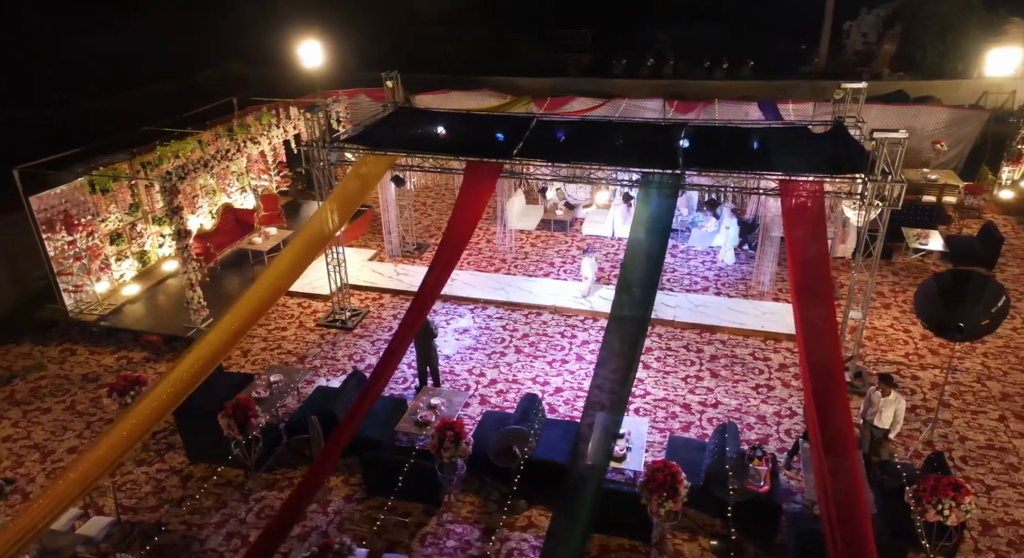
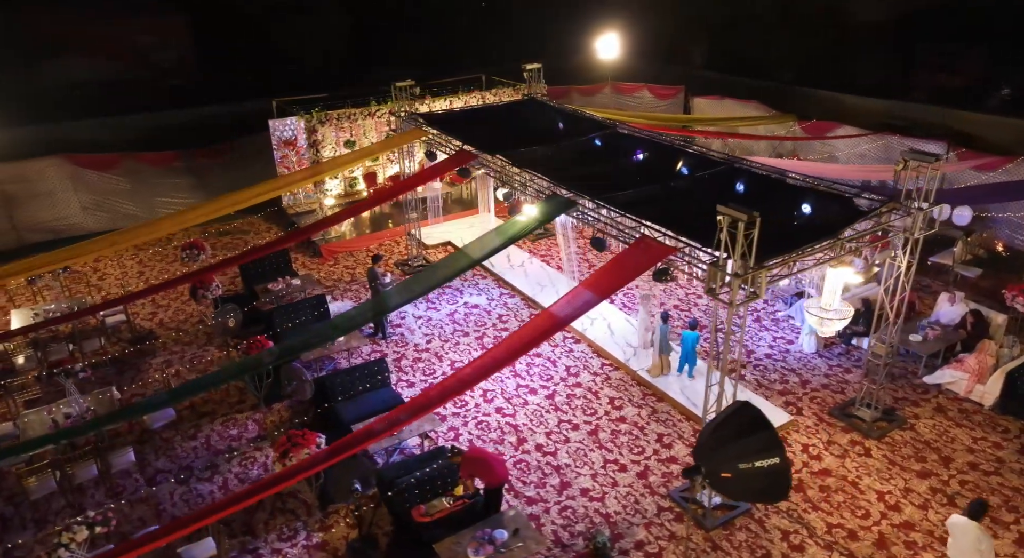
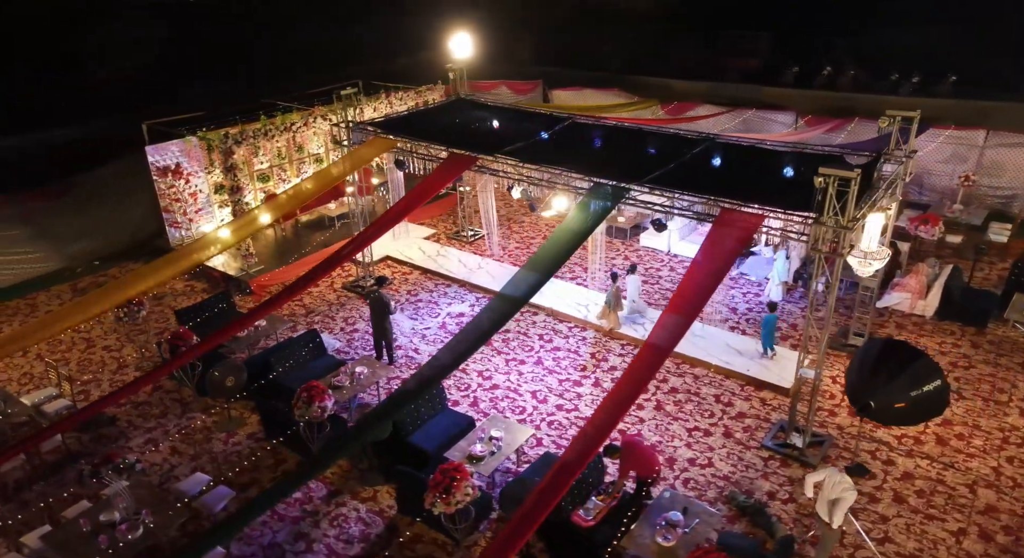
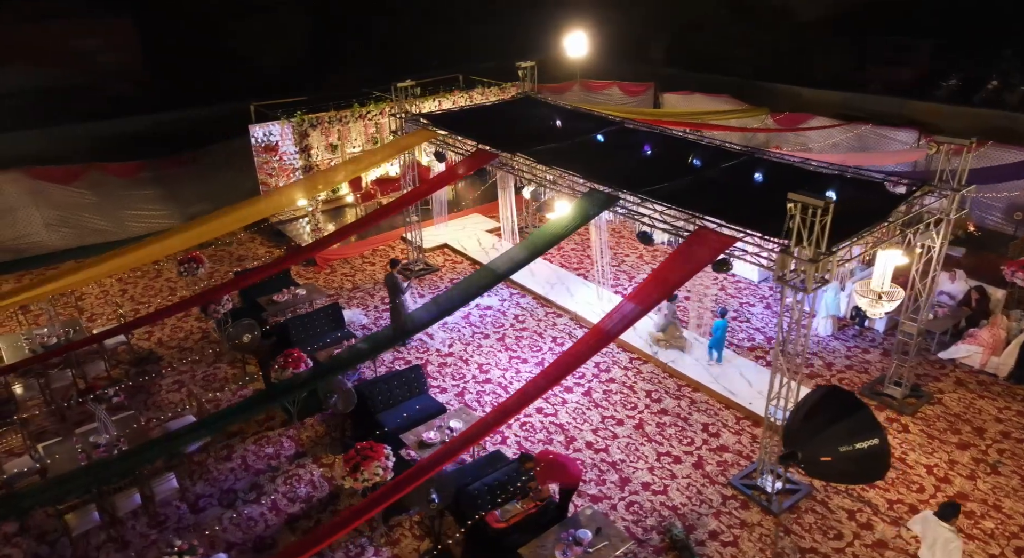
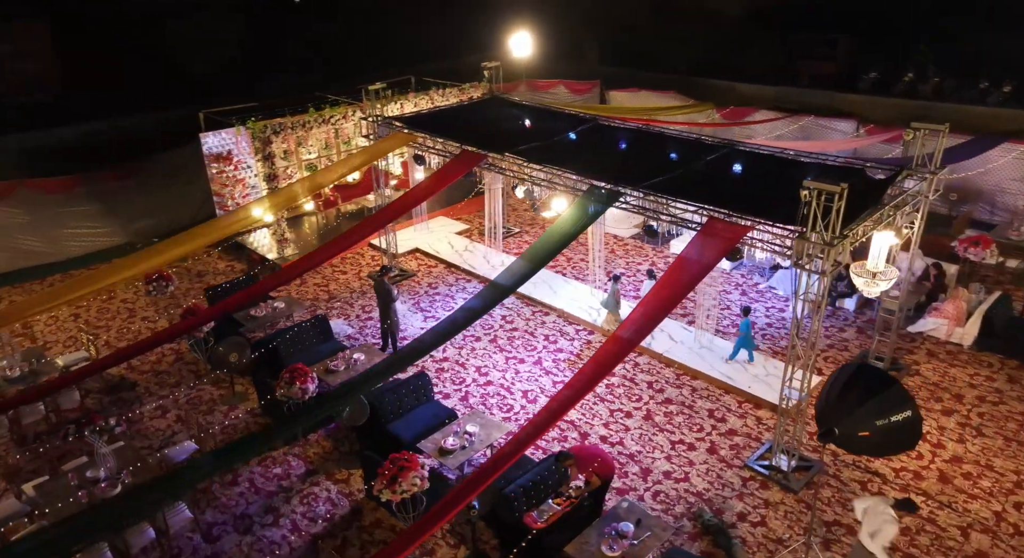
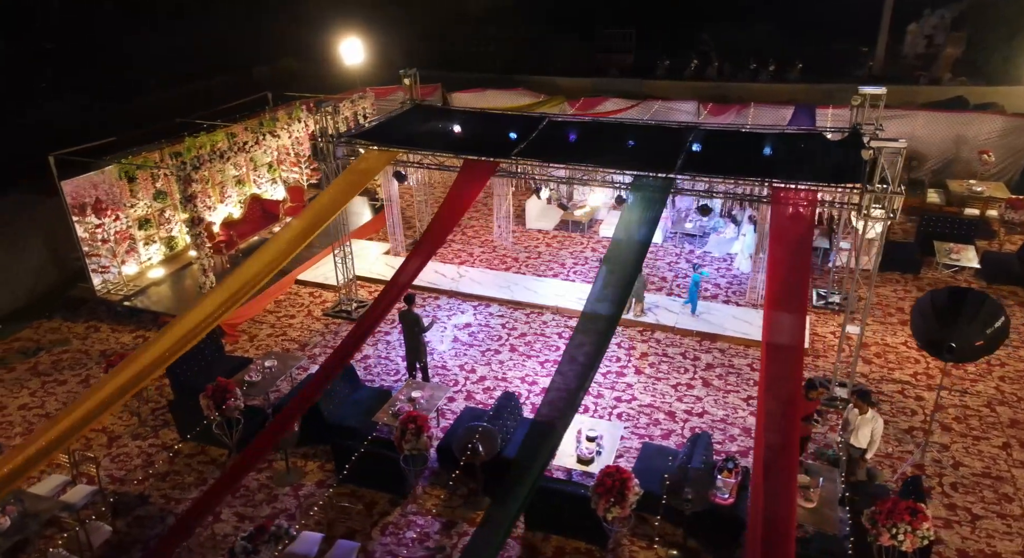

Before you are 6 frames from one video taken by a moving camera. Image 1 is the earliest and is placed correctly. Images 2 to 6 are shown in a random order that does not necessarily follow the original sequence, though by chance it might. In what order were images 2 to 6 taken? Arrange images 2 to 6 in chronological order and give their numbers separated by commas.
6, 3, 5, 4, 2
